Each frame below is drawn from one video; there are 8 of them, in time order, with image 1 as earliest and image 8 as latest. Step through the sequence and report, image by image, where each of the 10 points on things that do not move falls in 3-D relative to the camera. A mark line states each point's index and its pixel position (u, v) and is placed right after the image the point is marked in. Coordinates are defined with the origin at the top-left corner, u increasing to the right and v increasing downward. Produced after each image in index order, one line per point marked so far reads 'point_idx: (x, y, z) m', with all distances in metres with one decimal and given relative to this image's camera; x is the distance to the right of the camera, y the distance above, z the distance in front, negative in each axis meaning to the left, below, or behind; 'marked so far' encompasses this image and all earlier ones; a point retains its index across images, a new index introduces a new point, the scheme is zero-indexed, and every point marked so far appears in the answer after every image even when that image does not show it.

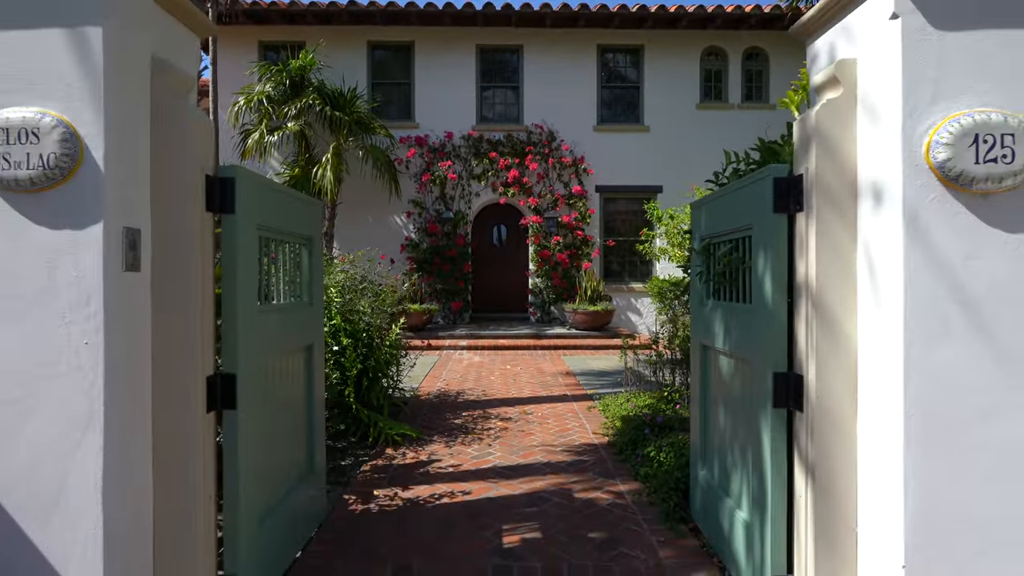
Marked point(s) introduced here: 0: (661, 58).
0: (+2.4, +3.8, +12.6) m
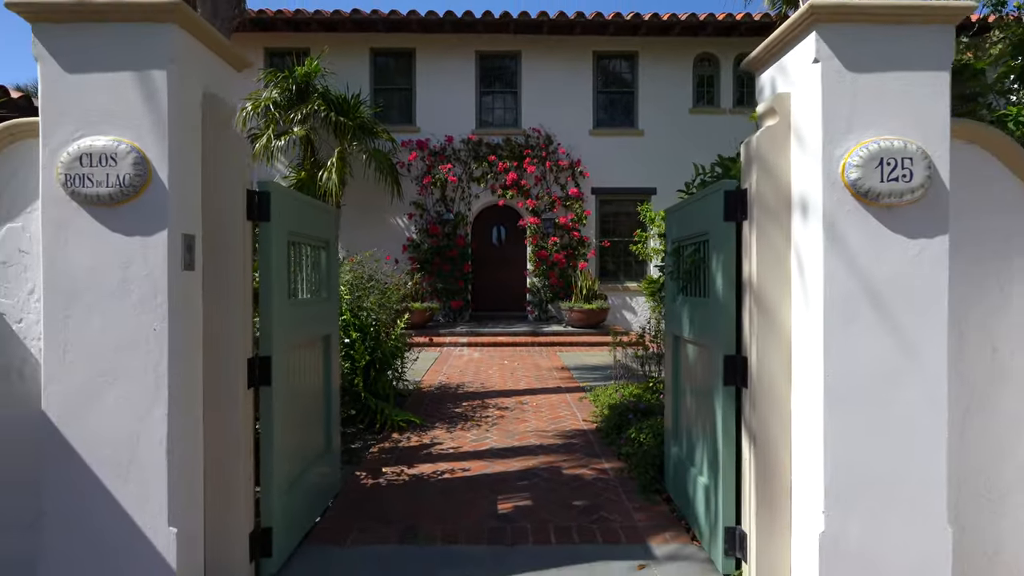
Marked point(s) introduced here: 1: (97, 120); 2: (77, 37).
0: (+2.4, +3.8, +13.0) m
1: (-1.2, +0.5, +2.3) m
2: (-1.3, +0.7, +2.3) m
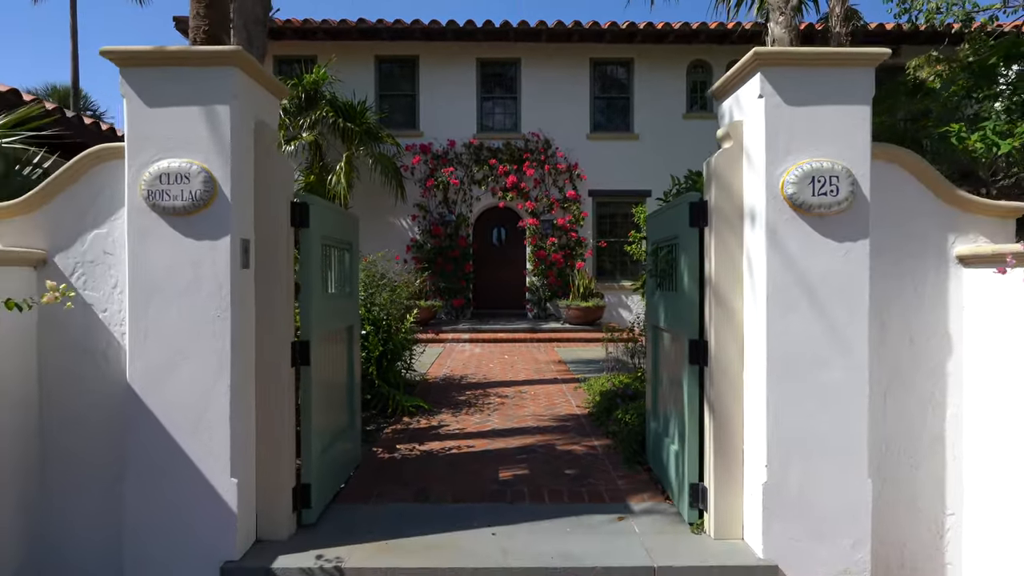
0: (+2.4, +3.8, +13.5) m
1: (-1.2, +0.5, +2.8) m
2: (-1.3, +0.8, +2.8) m
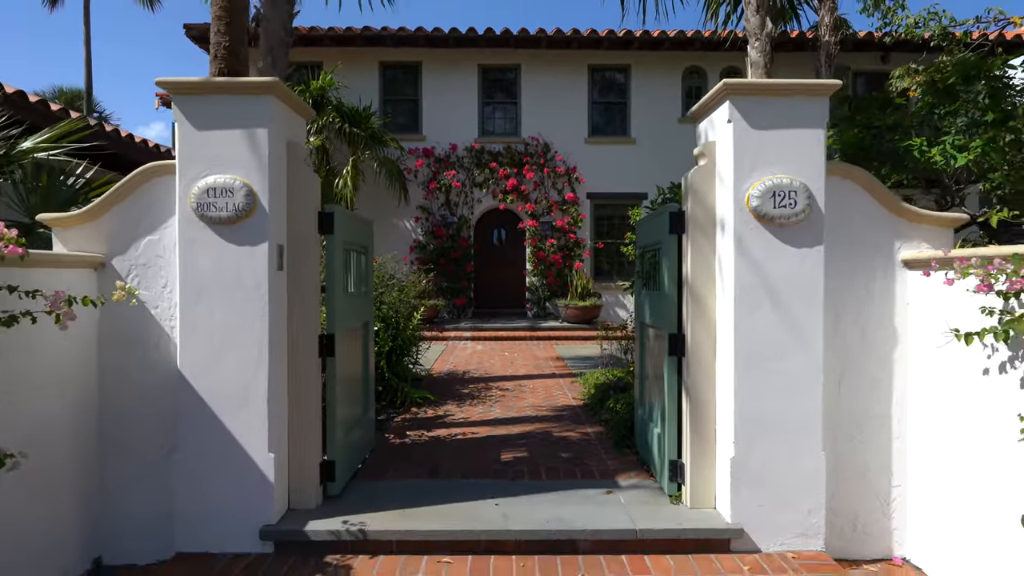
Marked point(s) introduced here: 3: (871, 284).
0: (+2.4, +3.8, +13.9) m
1: (-1.2, +0.5, +3.2) m
2: (-1.3, +0.8, +3.2) m
3: (+1.5, 0.0, +3.3) m
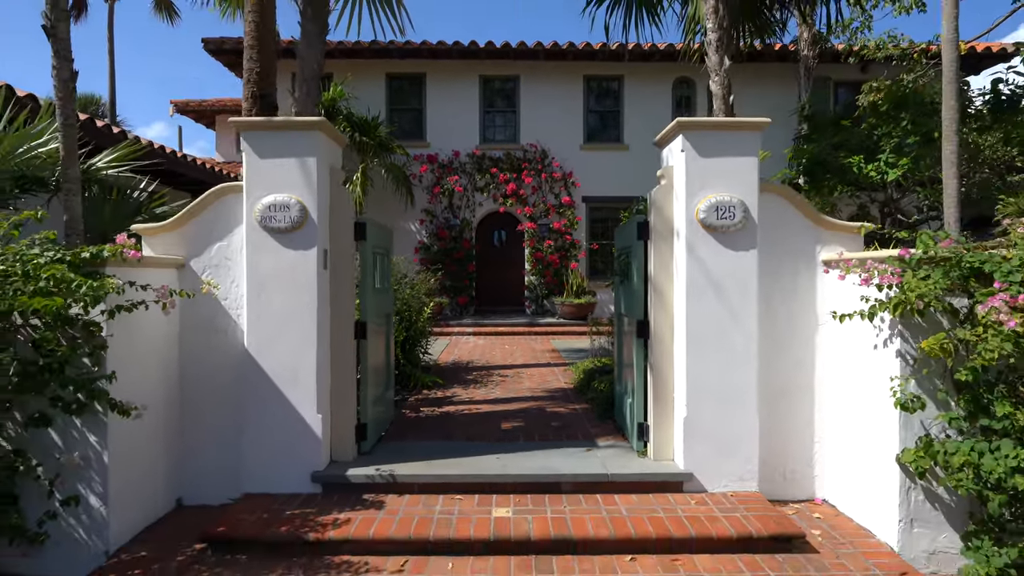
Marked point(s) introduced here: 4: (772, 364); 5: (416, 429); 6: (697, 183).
0: (+2.4, +3.8, +14.8) m
1: (-1.2, +0.5, +4.0) m
2: (-1.3, +0.8, +4.0) m
3: (+1.5, 0.0, +4.1) m
4: (+1.4, -0.4, +4.1) m
5: (-0.6, -0.9, +5.1) m
6: (+1.0, +0.5, +4.0) m
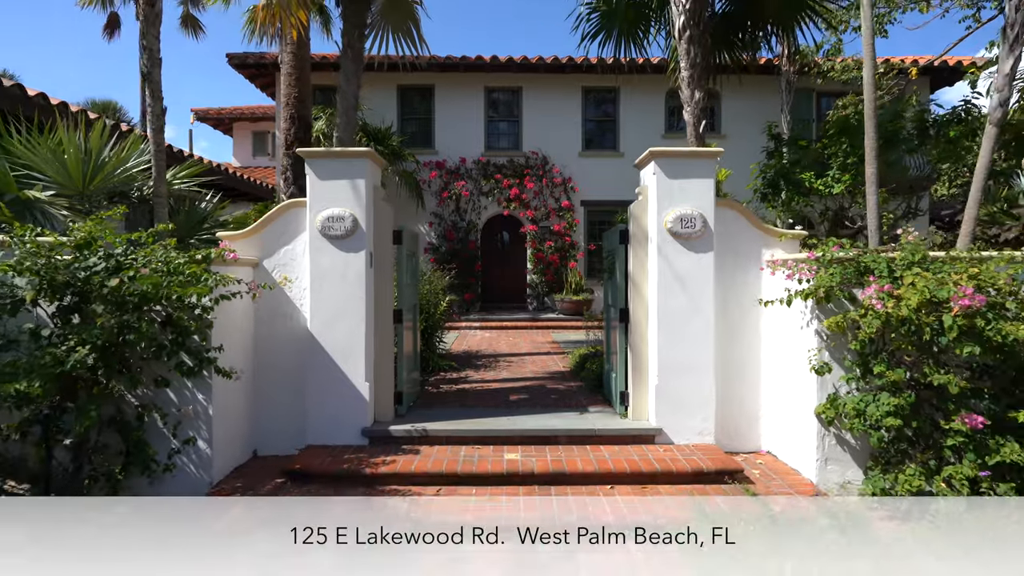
0: (+2.5, +3.9, +15.8) m
1: (-1.2, +0.6, +5.1) m
2: (-1.2, +0.8, +5.1) m
3: (+1.6, +0.1, +5.2) m
4: (+1.4, -0.4, +5.2) m
5: (-0.6, -0.9, +6.2) m
6: (+1.0, +0.6, +5.1) m
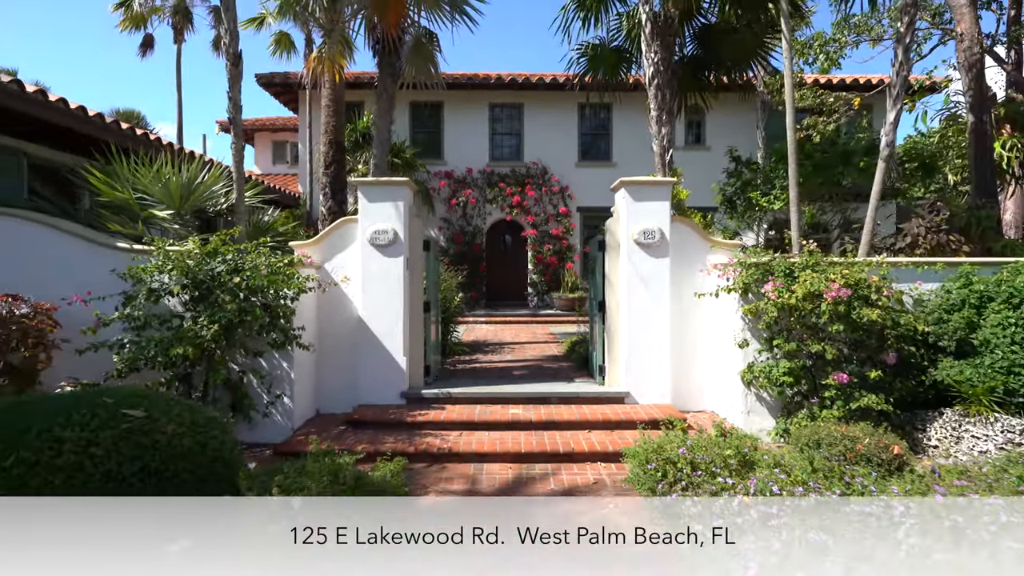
0: (+2.5, +3.9, +17.4) m
1: (-1.1, +0.6, +6.7) m
2: (-1.2, +0.8, +6.7) m
3: (+1.6, +0.1, +6.8) m
4: (+1.5, -0.3, +6.8) m
5: (-0.6, -0.9, +7.8) m
6: (+1.0, +0.6, +6.7) m
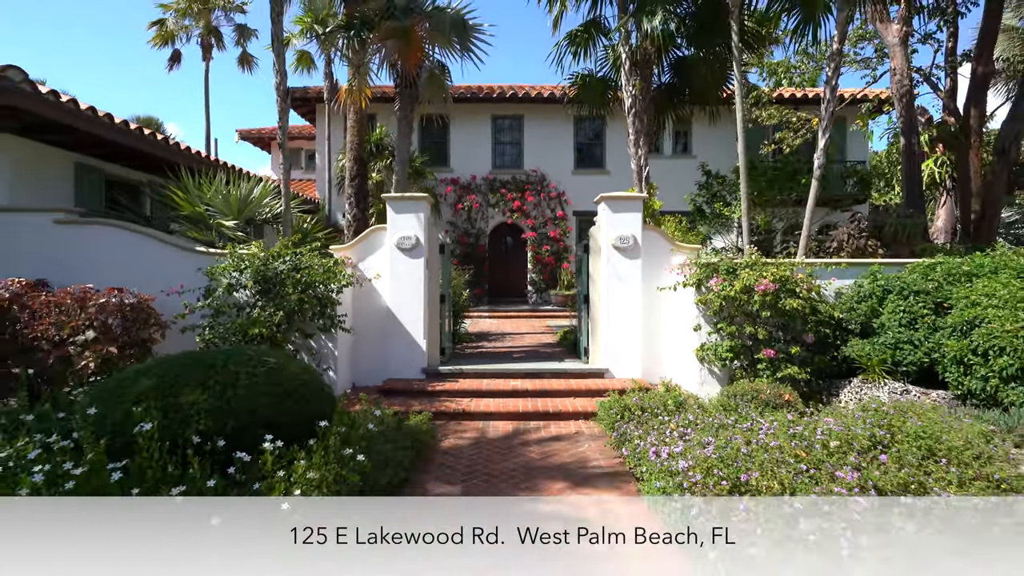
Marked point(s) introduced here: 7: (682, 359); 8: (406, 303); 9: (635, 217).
0: (+2.5, +3.9, +18.9) m
1: (-1.1, +0.7, +8.2) m
2: (-1.2, +0.9, +8.2) m
3: (+1.6, +0.1, +8.3) m
4: (+1.5, -0.3, +8.3) m
5: (-0.5, -0.8, +9.3) m
6: (+1.0, +0.6, +8.2) m
7: (+1.7, -0.7, +7.9) m
8: (-1.1, -0.2, +8.2) m
9: (+1.3, +0.7, +8.2) m
